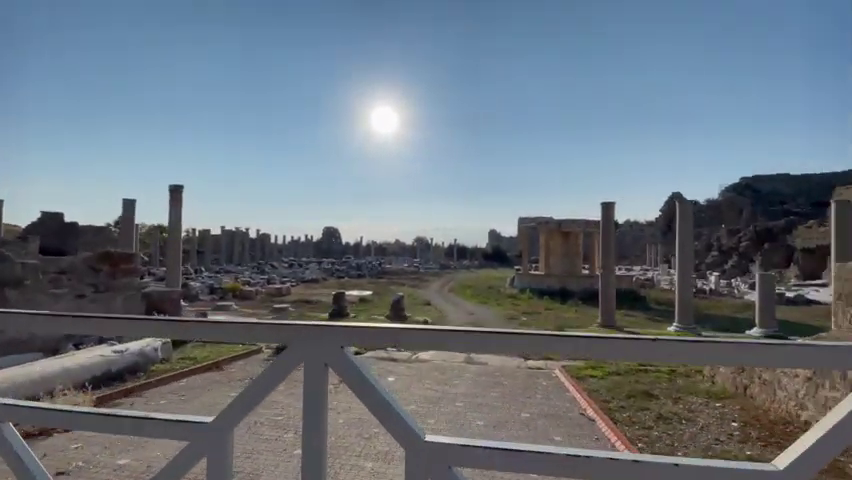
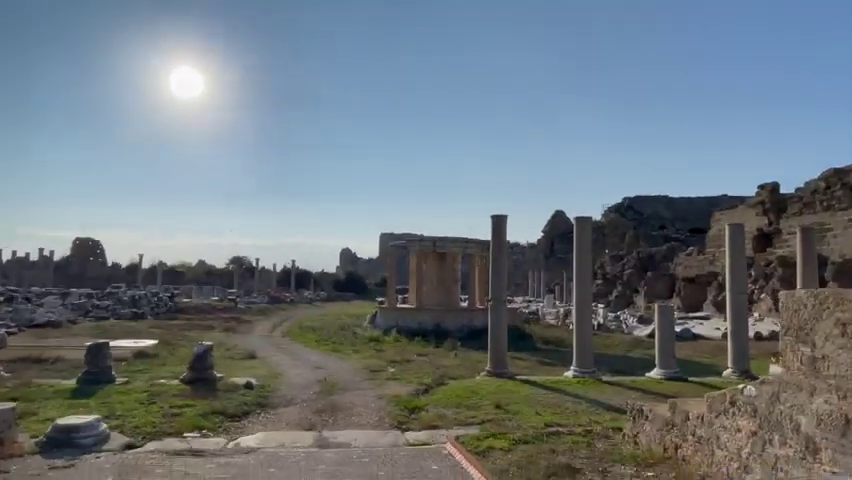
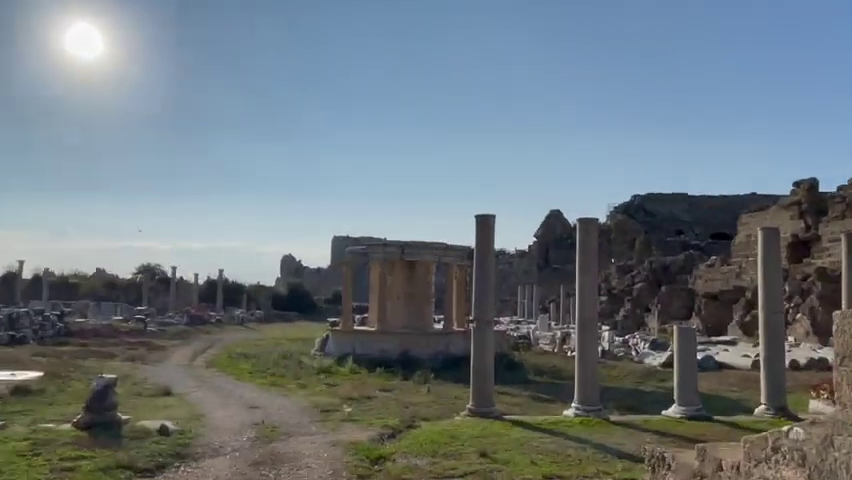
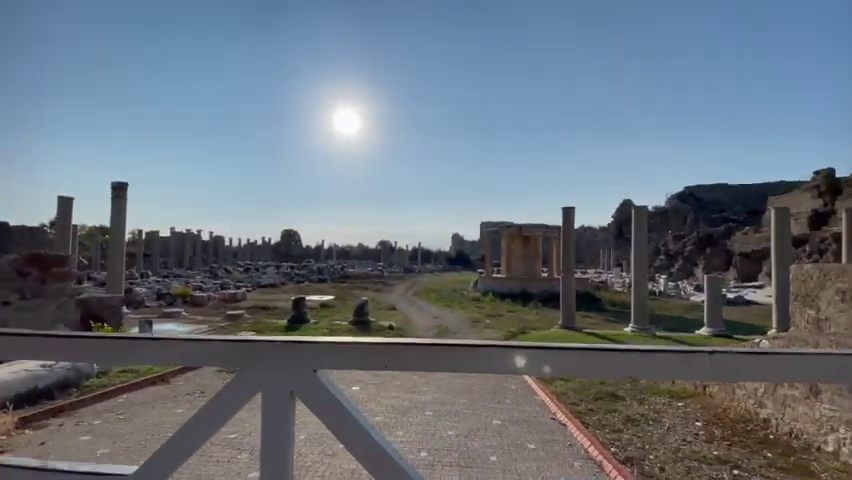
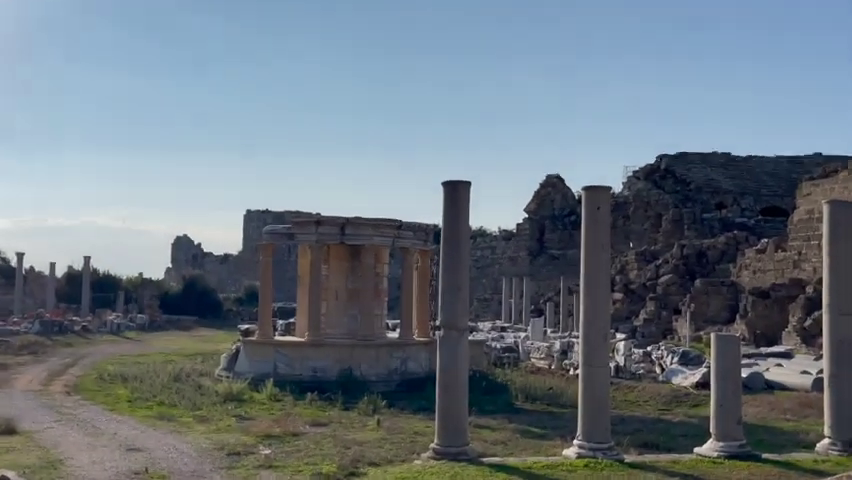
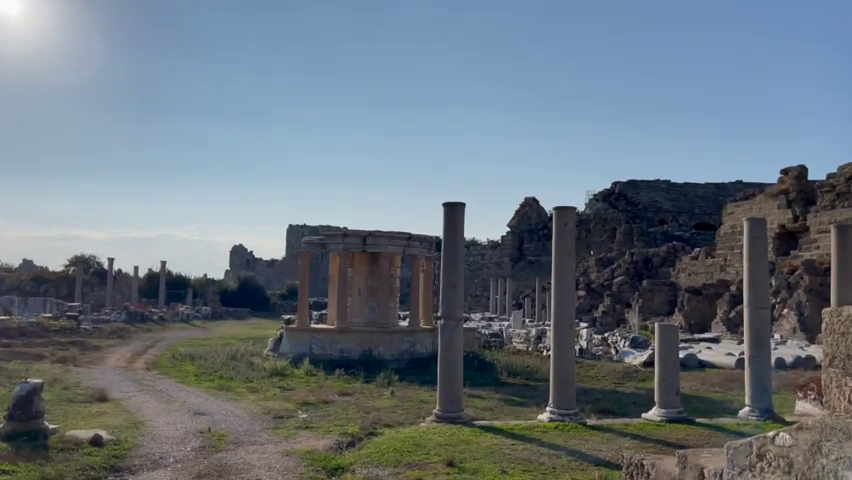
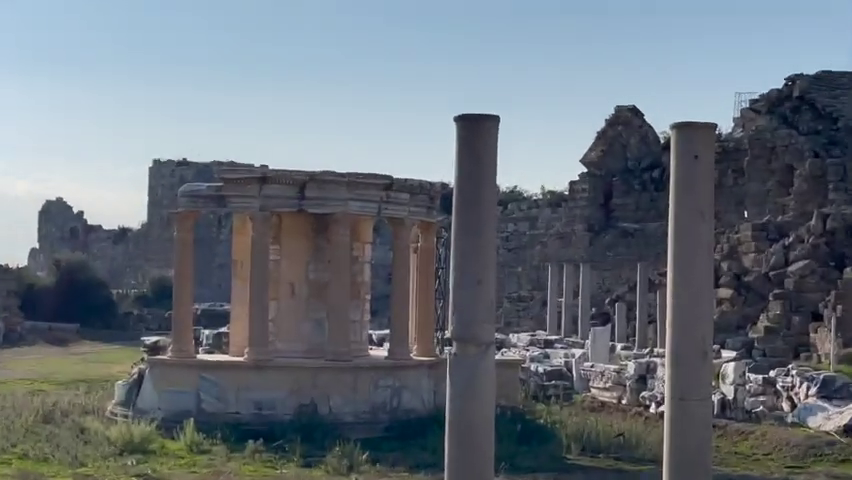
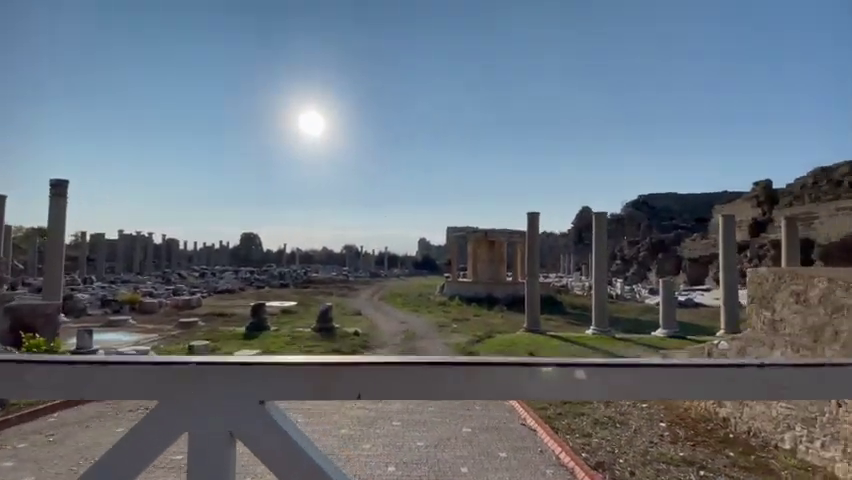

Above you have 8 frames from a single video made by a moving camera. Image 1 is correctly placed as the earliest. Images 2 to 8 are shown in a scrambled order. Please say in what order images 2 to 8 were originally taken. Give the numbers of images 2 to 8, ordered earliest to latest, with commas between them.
4, 8, 2, 3, 6, 5, 7
